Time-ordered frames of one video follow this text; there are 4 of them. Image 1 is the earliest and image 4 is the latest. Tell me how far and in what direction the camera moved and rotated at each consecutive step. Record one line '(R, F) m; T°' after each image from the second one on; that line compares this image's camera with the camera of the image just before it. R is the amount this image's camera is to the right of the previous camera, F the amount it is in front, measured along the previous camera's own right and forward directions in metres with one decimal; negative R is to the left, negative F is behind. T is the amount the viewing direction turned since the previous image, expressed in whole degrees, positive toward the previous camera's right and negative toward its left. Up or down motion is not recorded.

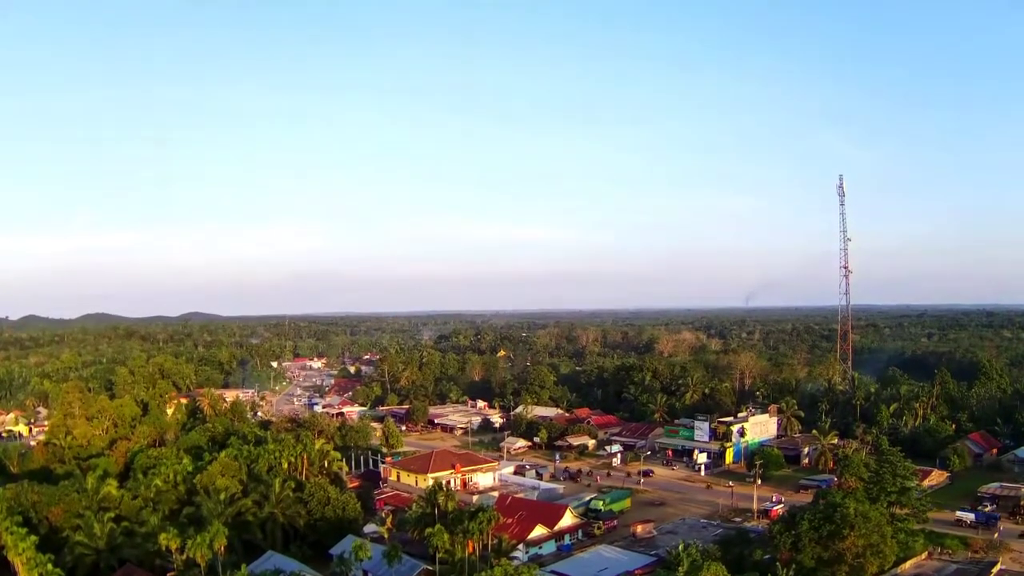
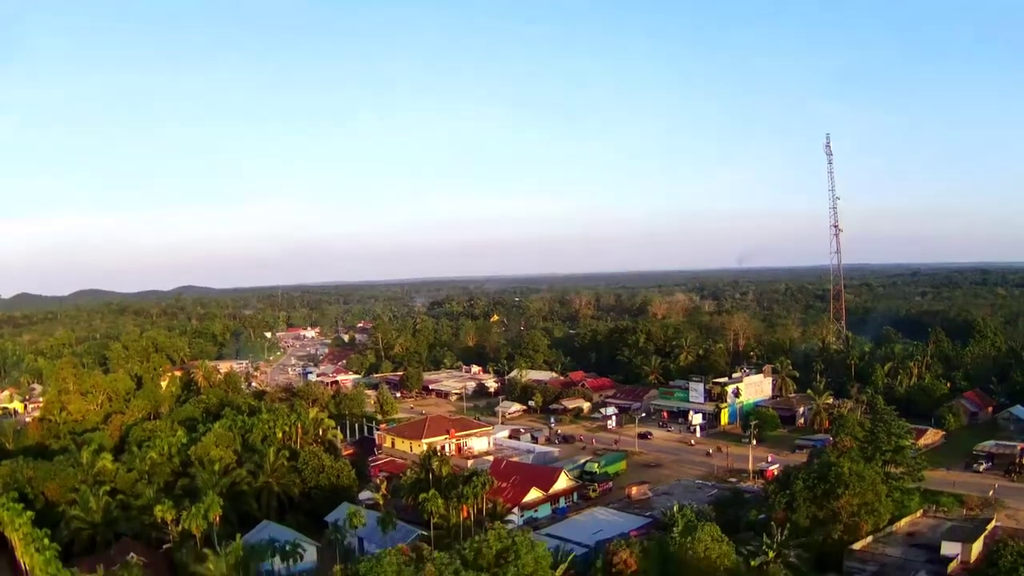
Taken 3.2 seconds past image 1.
(+0.1, +0.4) m; 0°
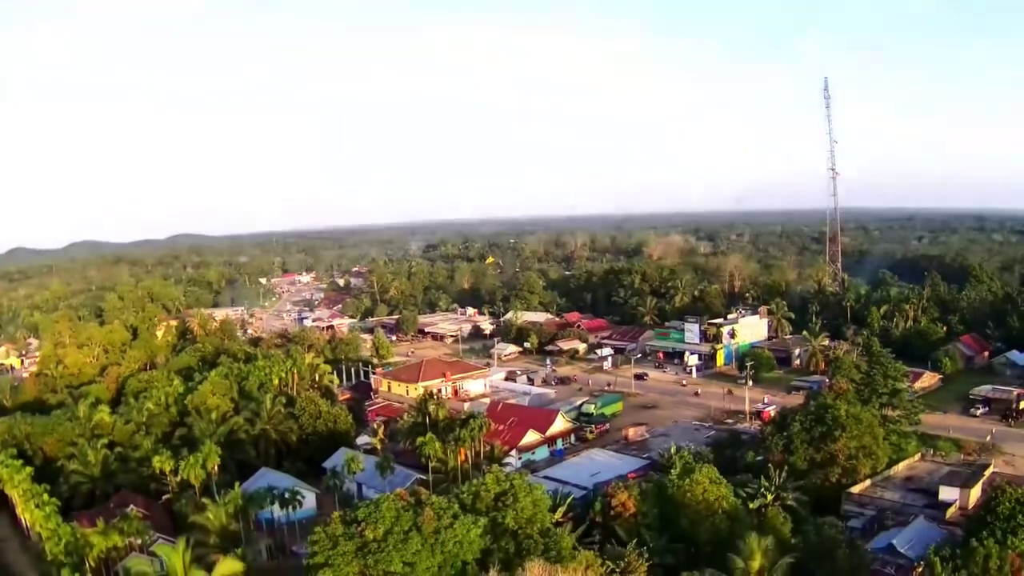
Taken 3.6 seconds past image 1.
(0.0, +0.5) m; 0°
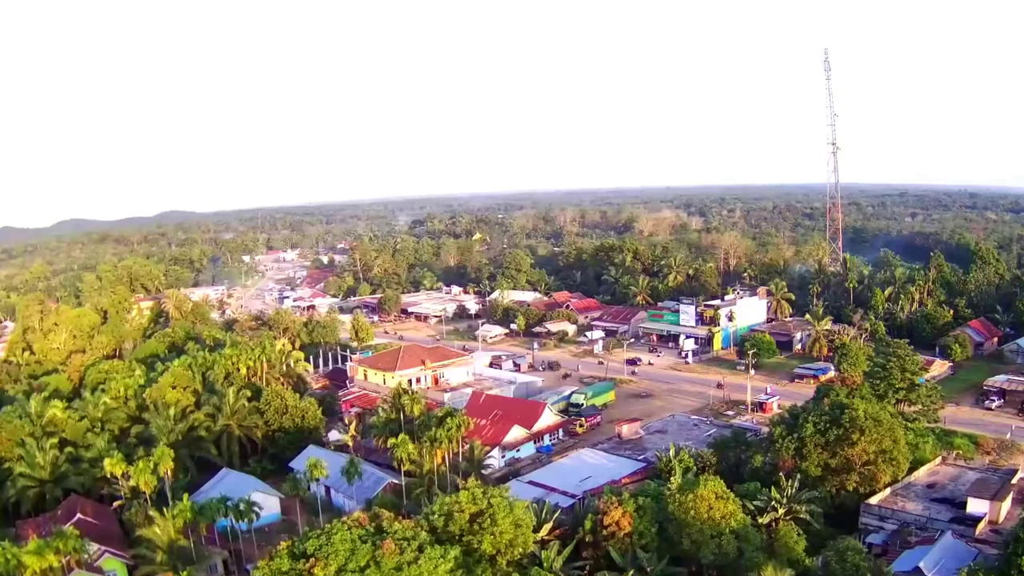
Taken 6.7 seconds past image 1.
(+0.3, +2.8) m; +1°
